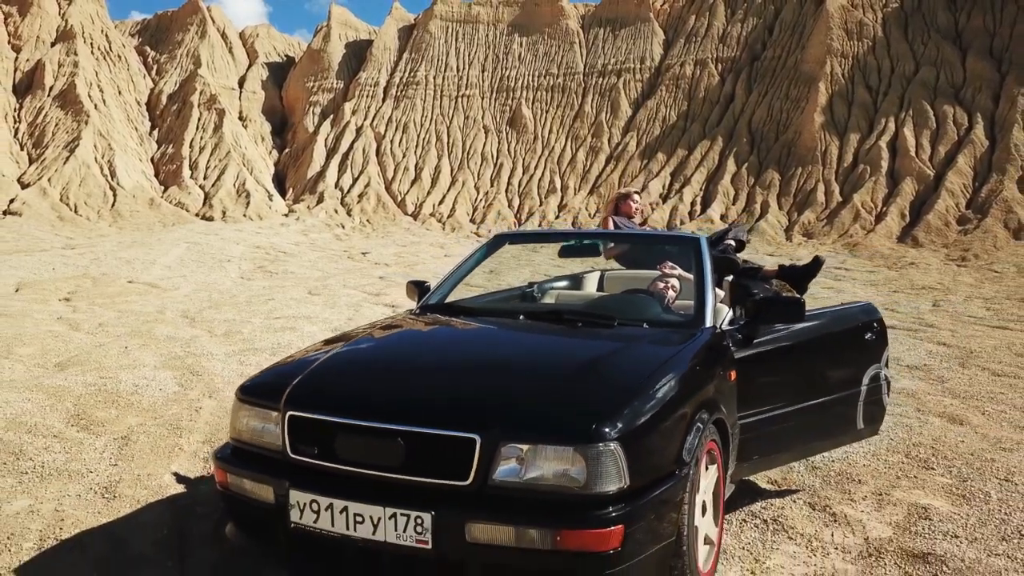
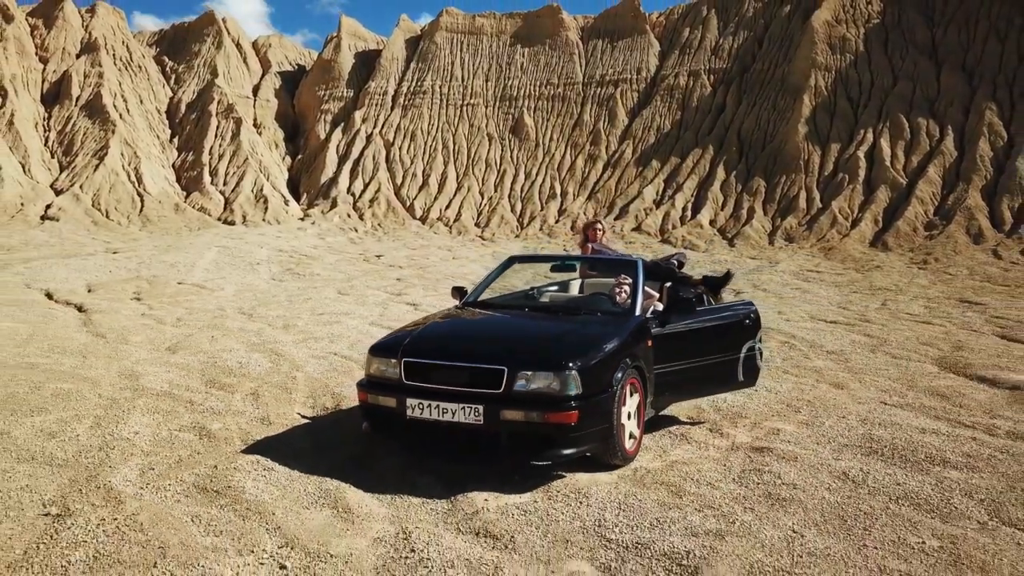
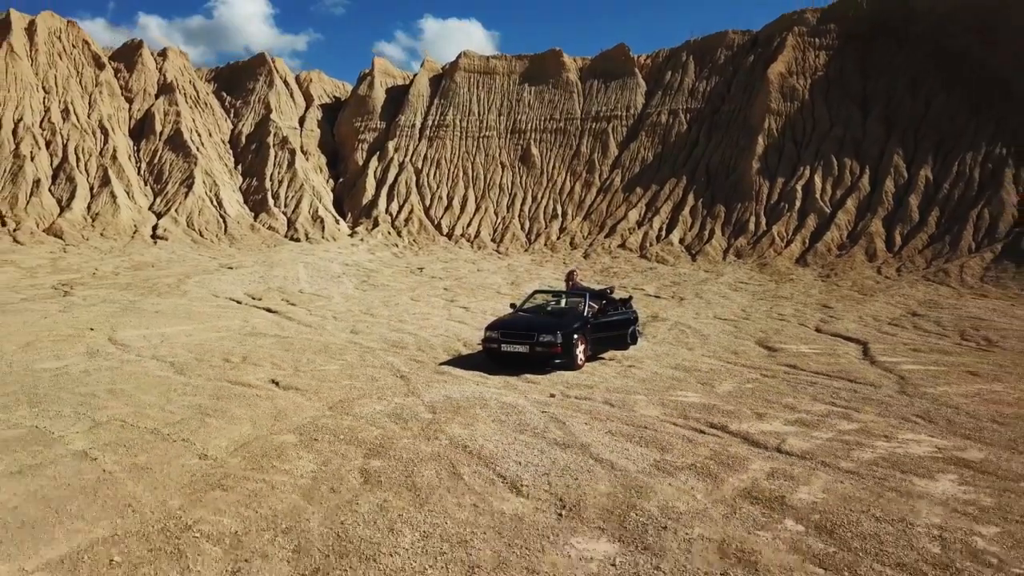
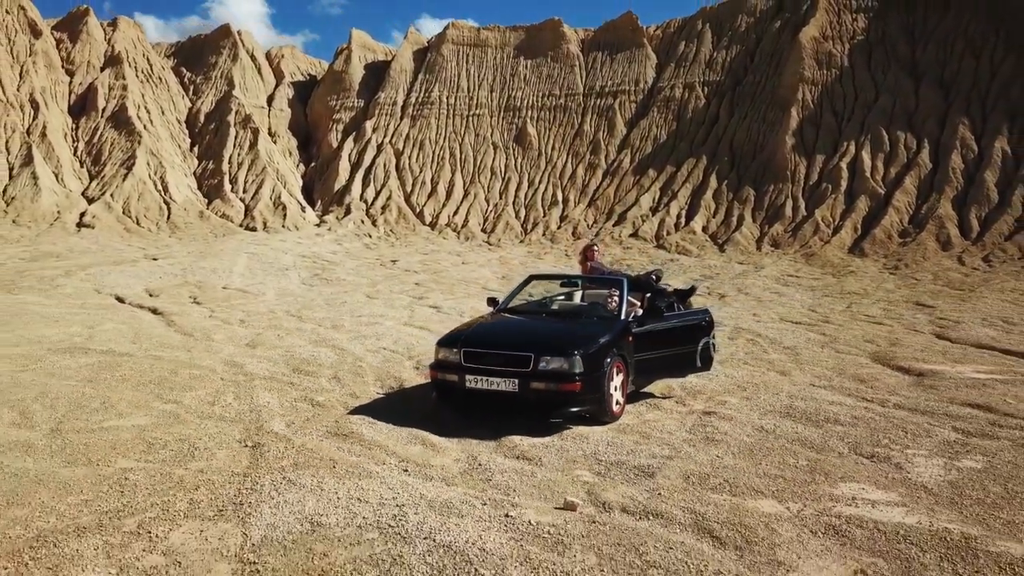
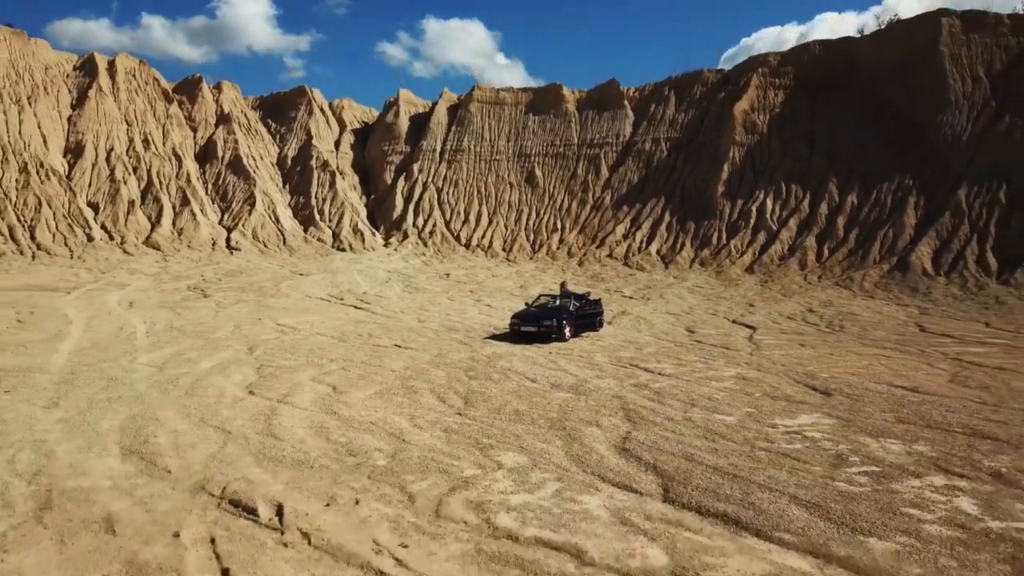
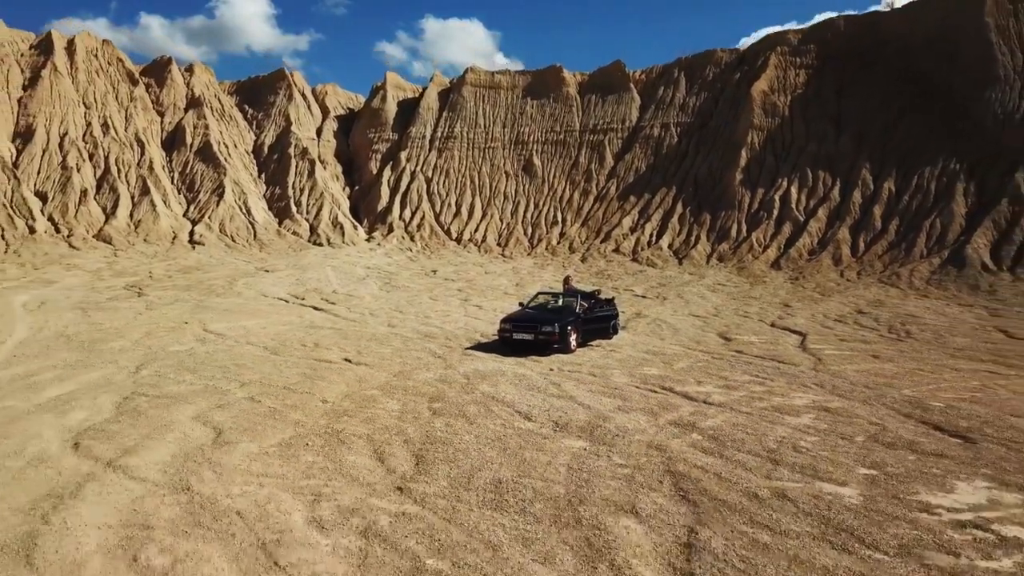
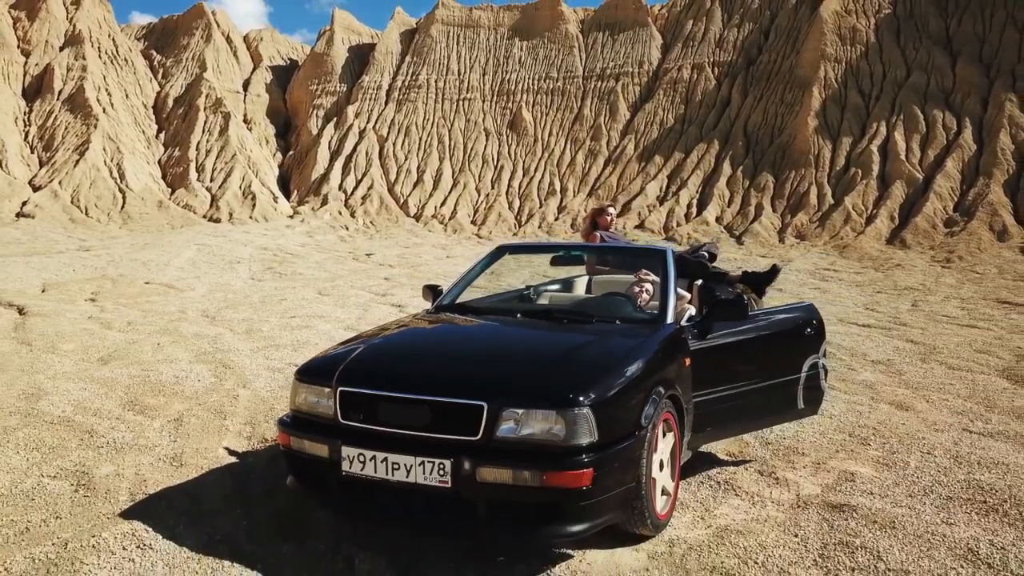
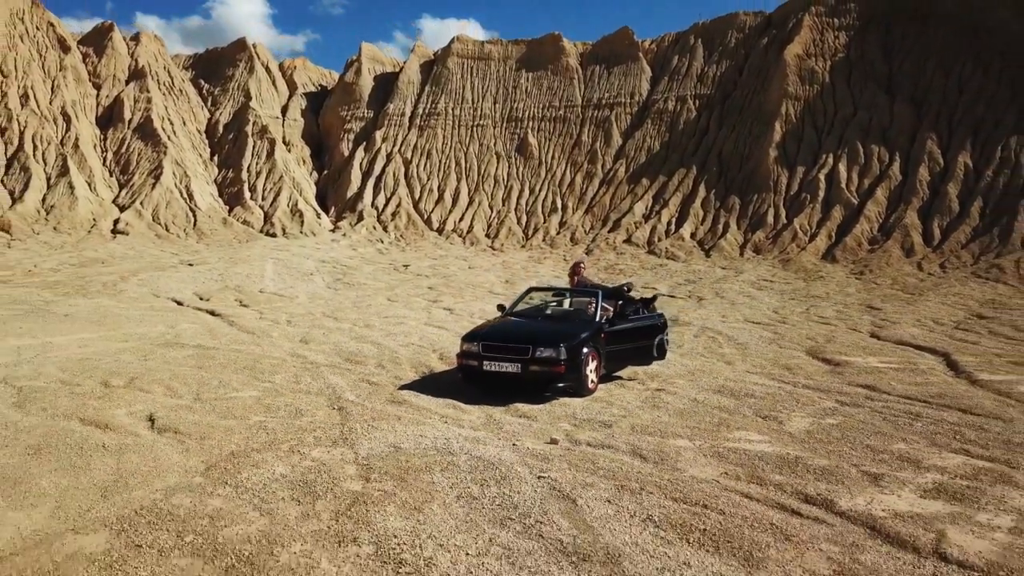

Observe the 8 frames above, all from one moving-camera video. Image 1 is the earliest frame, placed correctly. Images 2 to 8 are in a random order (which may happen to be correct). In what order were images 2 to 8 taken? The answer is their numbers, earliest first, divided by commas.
7, 2, 4, 8, 3, 6, 5
